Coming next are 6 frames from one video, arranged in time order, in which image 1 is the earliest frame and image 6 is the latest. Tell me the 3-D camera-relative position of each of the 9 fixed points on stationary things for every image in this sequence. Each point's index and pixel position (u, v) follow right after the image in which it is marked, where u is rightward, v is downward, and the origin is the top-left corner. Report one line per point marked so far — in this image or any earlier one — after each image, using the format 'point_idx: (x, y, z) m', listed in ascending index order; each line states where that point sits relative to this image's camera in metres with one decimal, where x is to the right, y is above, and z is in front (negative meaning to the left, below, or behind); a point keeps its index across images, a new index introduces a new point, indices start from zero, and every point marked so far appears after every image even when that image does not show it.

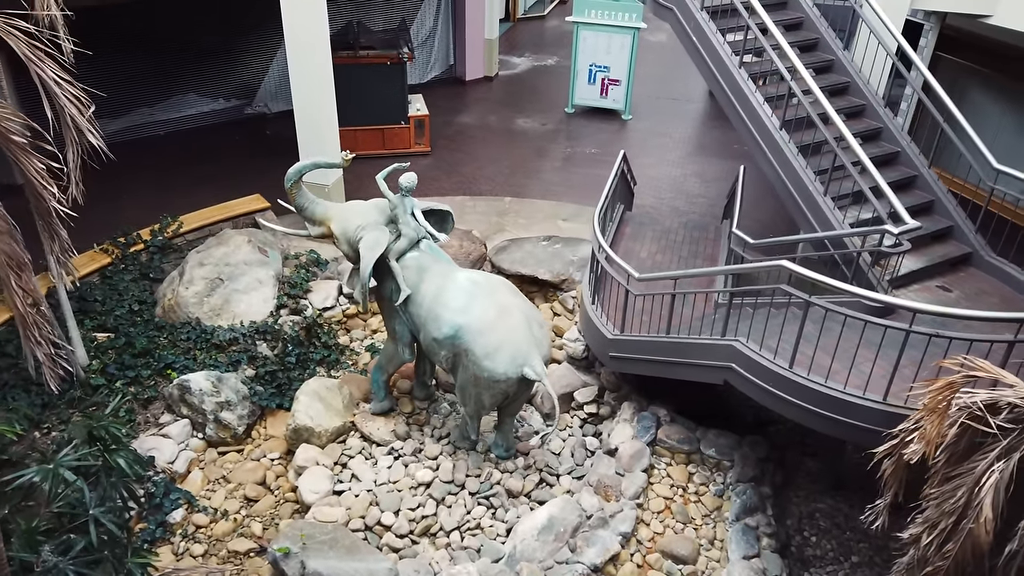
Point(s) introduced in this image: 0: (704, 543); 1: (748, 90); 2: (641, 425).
0: (+1.3, -1.7, +5.0) m
1: (+1.9, +1.5, +5.7) m
2: (+1.1, -1.1, +5.7) m
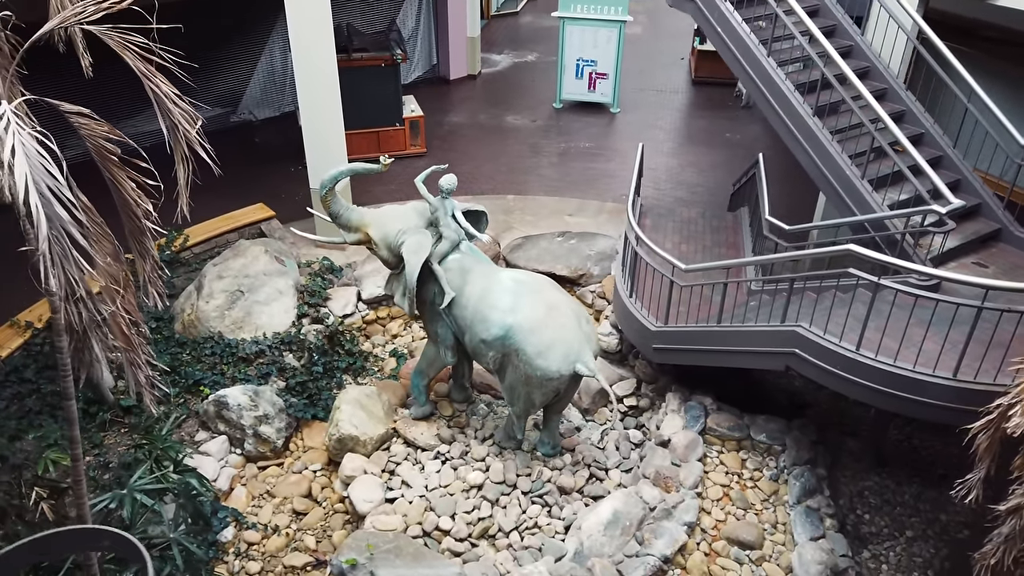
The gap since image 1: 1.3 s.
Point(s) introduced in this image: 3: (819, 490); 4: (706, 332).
0: (+1.8, -1.6, +5.1) m
1: (+2.1, +1.7, +5.8) m
2: (+1.4, -1.0, +5.8) m
3: (+2.2, -1.4, +5.2) m
4: (+1.5, -0.3, +5.5) m
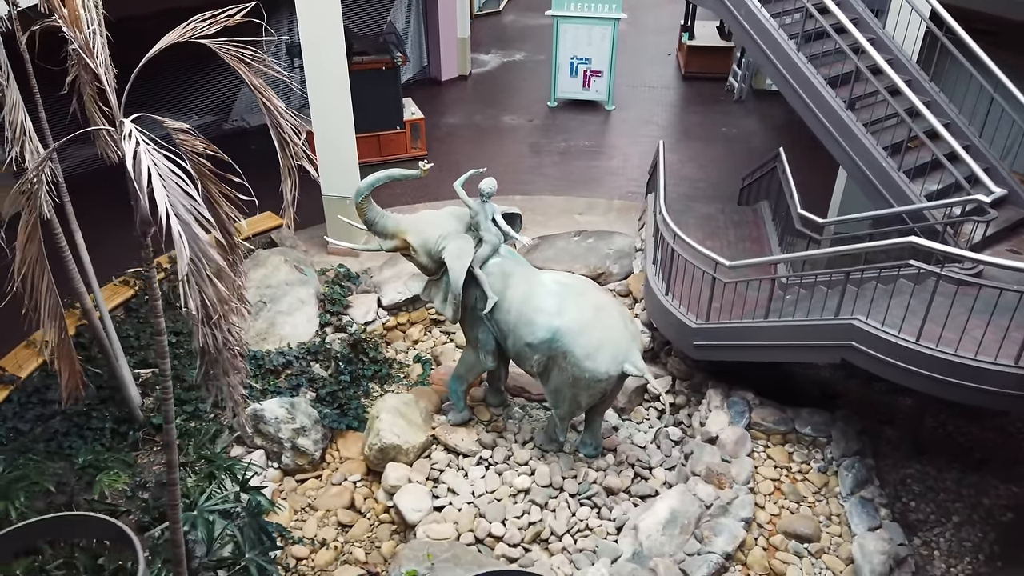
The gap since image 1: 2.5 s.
0: (+2.2, -1.6, +5.1) m
1: (+2.4, +1.7, +5.8) m
2: (+1.8, -1.0, +5.8) m
3: (+2.6, -1.4, +5.3) m
4: (+1.8, -0.3, +5.5) m
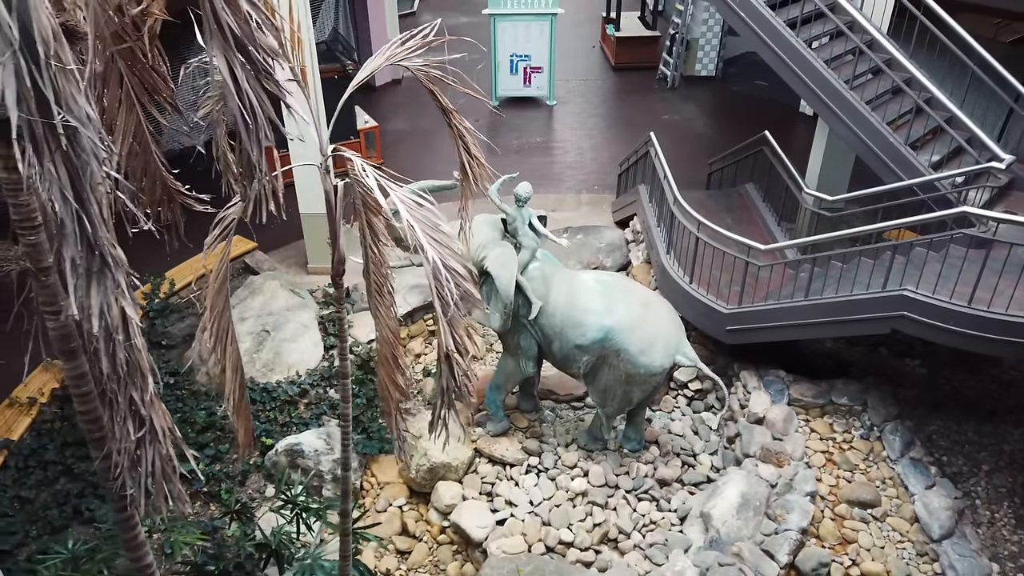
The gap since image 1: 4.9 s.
0: (+2.7, -1.4, +5.3) m
1: (+2.5, +1.9, +6.0) m
2: (+2.1, -0.8, +6.0) m
3: (+3.0, -1.2, +5.6) m
4: (+2.1, -0.2, +5.7) m
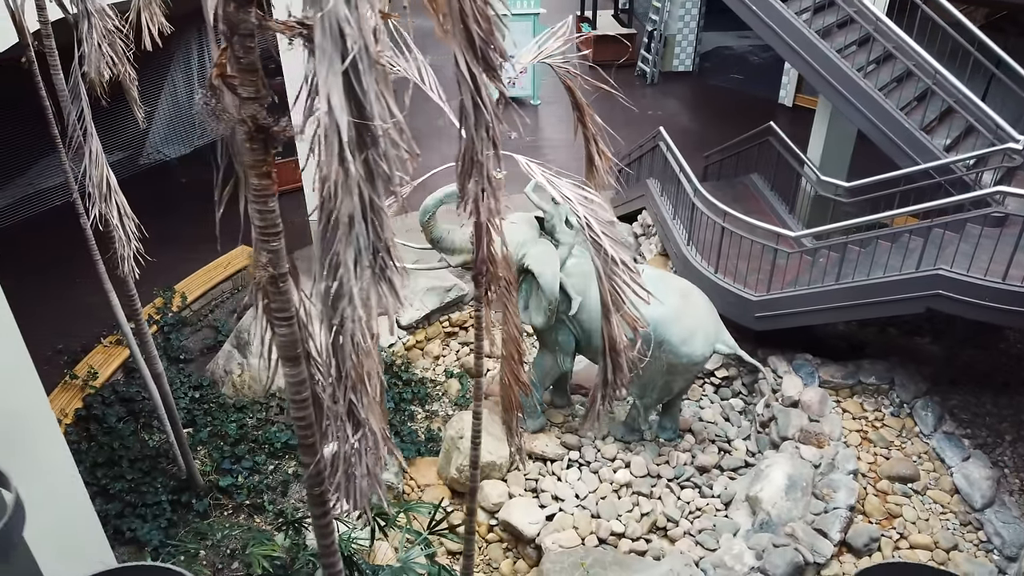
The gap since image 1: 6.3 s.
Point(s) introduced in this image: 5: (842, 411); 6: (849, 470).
0: (+3.0, -1.3, +5.5) m
1: (+2.6, +2.0, +6.2) m
2: (+2.4, -0.7, +6.1) m
3: (+3.3, -1.0, +5.8) m
4: (+2.4, 0.0, +5.9) m
5: (+2.6, -1.0, +5.8) m
6: (+2.4, -1.3, +5.3) m
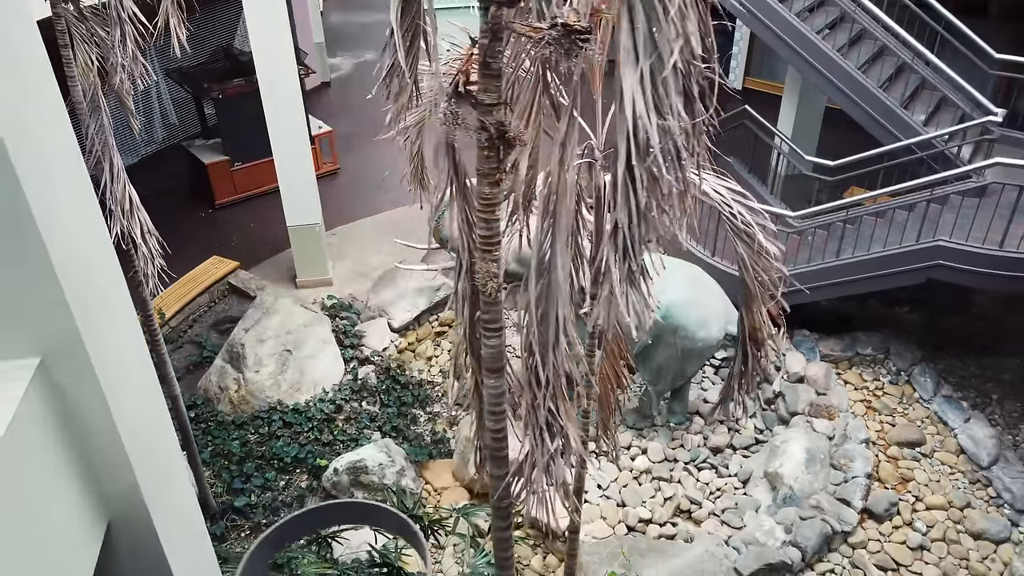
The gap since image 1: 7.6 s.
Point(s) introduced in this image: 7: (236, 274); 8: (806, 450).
0: (+3.2, -1.1, +5.8) m
1: (+2.5, +2.2, +6.4) m
2: (+2.5, -0.5, +6.3) m
3: (+3.5, -0.8, +6.0) m
4: (+2.5, +0.1, +6.0) m
5: (+2.7, -0.8, +6.0) m
6: (+2.6, -1.1, +5.5) m
7: (-3.0, +0.2, +8.1) m
8: (+2.1, -1.2, +5.4) m
